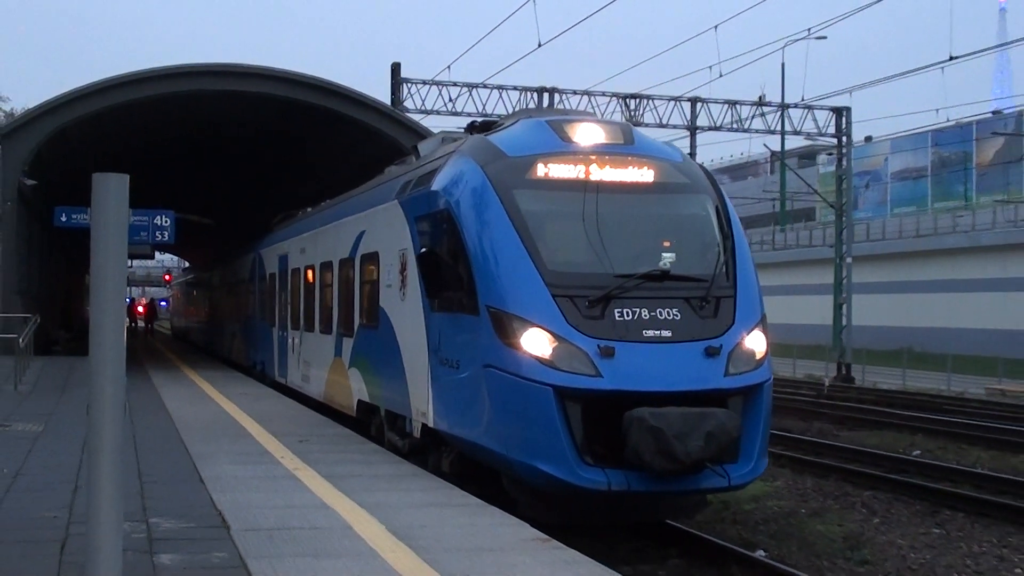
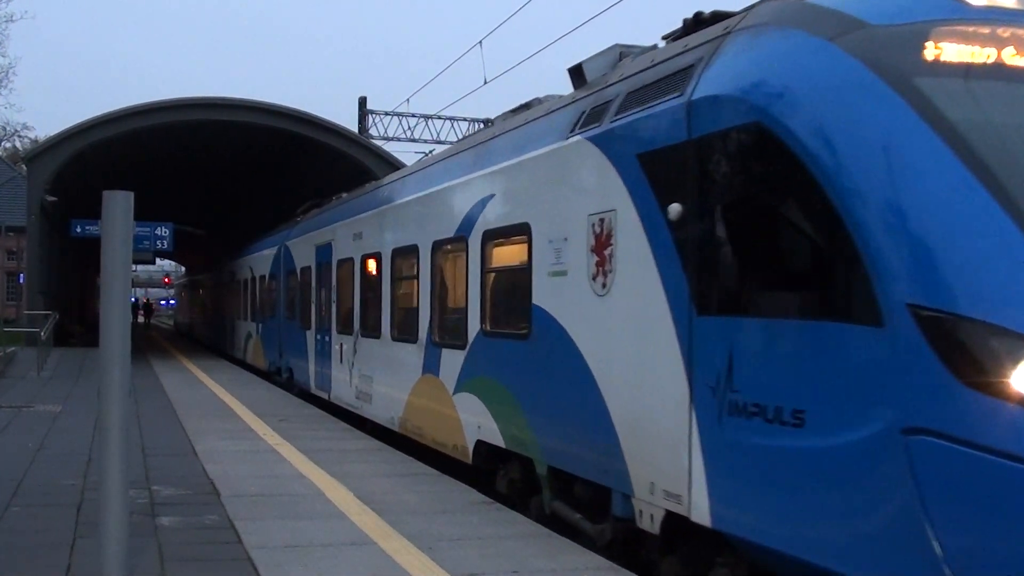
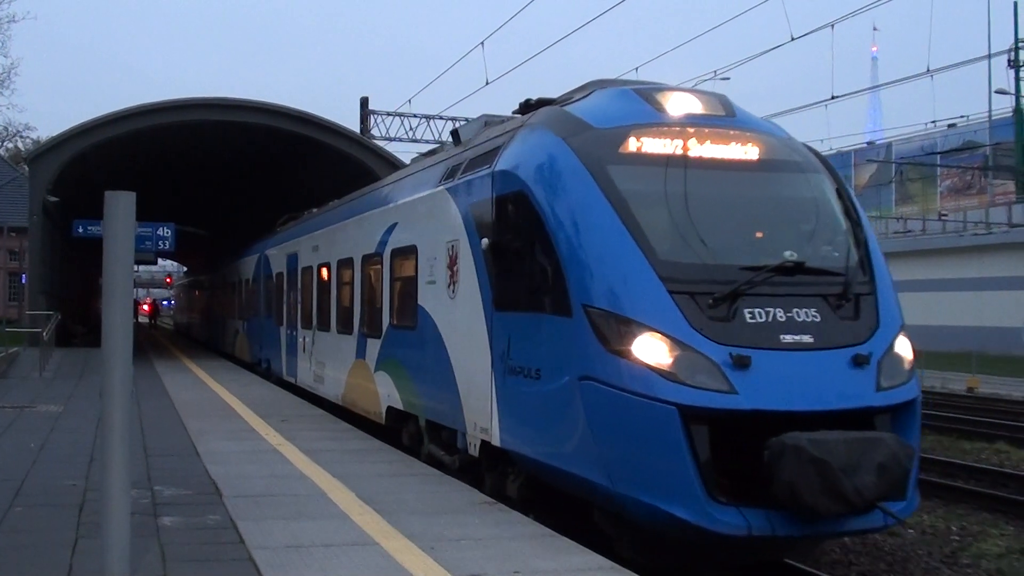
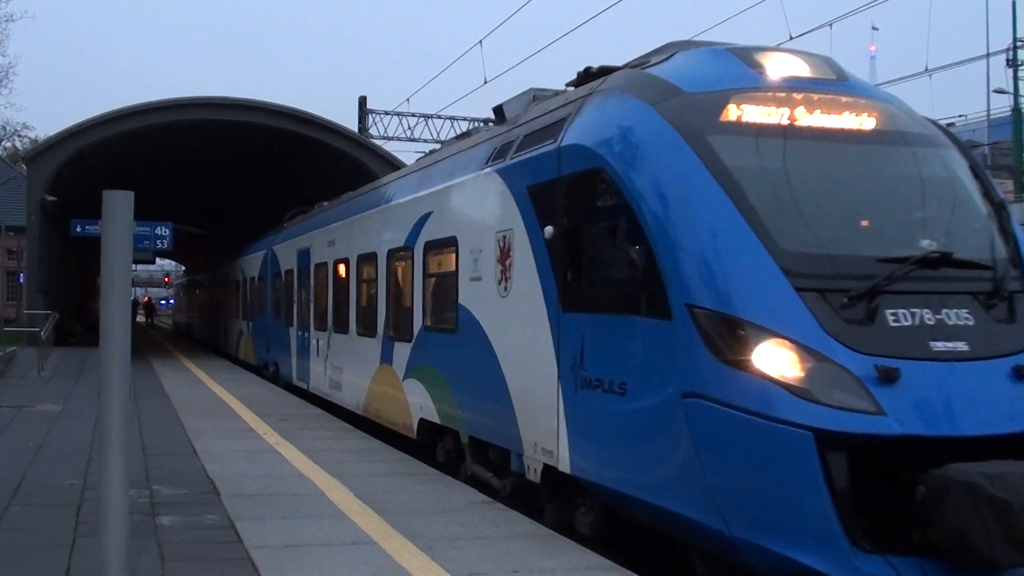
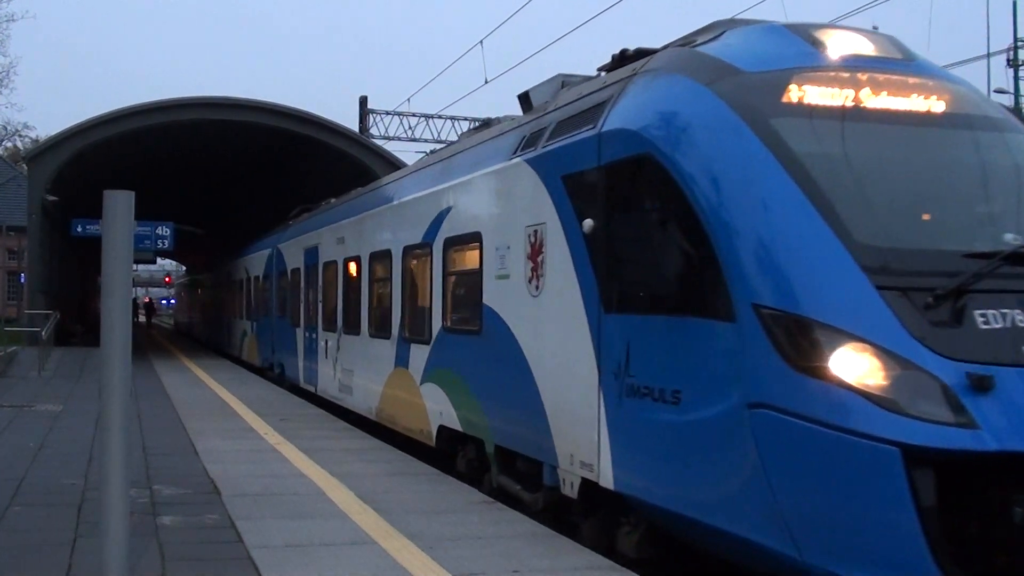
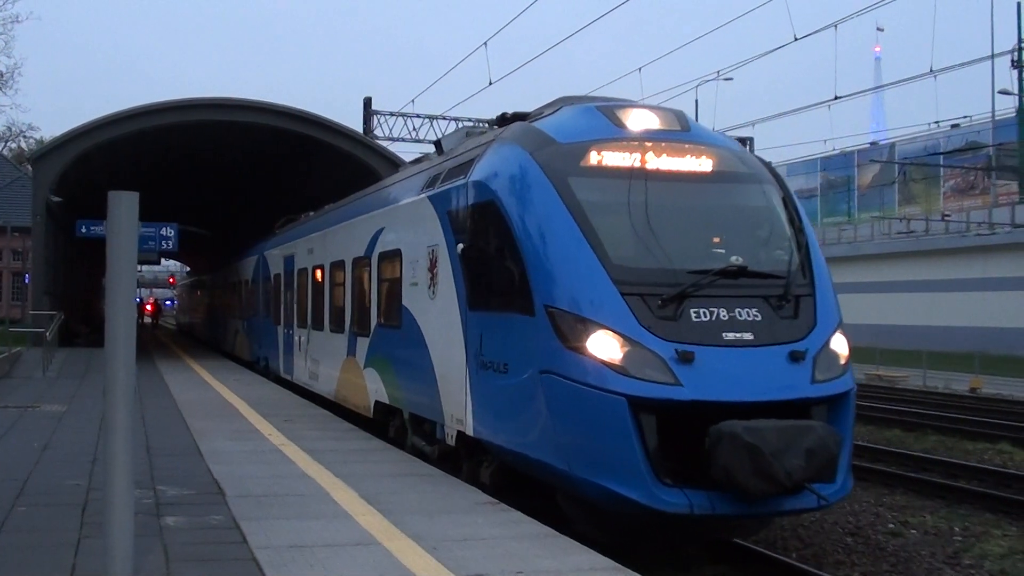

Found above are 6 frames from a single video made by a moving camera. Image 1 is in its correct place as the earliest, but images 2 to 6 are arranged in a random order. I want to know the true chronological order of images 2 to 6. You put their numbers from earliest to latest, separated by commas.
6, 3, 4, 5, 2
